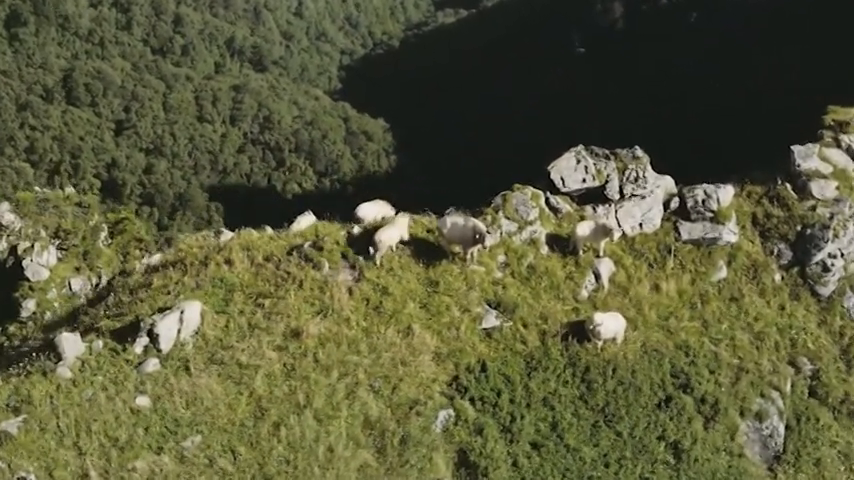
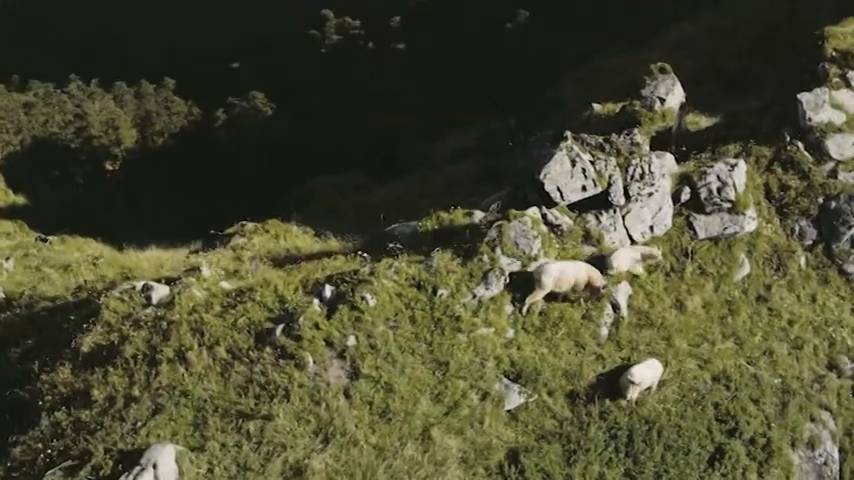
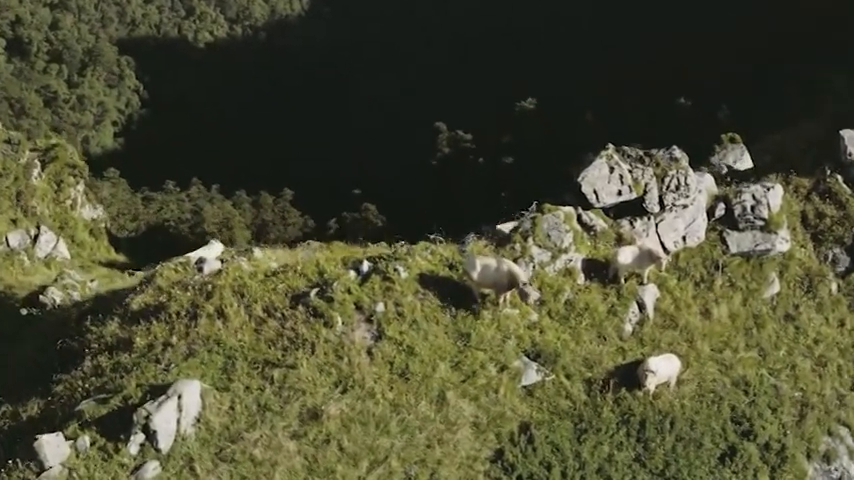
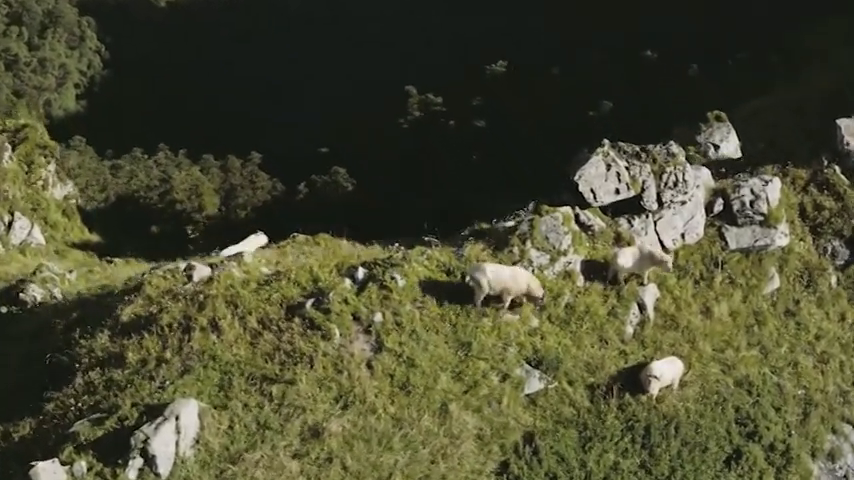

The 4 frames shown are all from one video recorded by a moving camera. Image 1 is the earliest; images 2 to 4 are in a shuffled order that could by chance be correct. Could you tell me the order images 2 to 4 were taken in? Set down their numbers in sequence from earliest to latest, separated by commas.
3, 4, 2
